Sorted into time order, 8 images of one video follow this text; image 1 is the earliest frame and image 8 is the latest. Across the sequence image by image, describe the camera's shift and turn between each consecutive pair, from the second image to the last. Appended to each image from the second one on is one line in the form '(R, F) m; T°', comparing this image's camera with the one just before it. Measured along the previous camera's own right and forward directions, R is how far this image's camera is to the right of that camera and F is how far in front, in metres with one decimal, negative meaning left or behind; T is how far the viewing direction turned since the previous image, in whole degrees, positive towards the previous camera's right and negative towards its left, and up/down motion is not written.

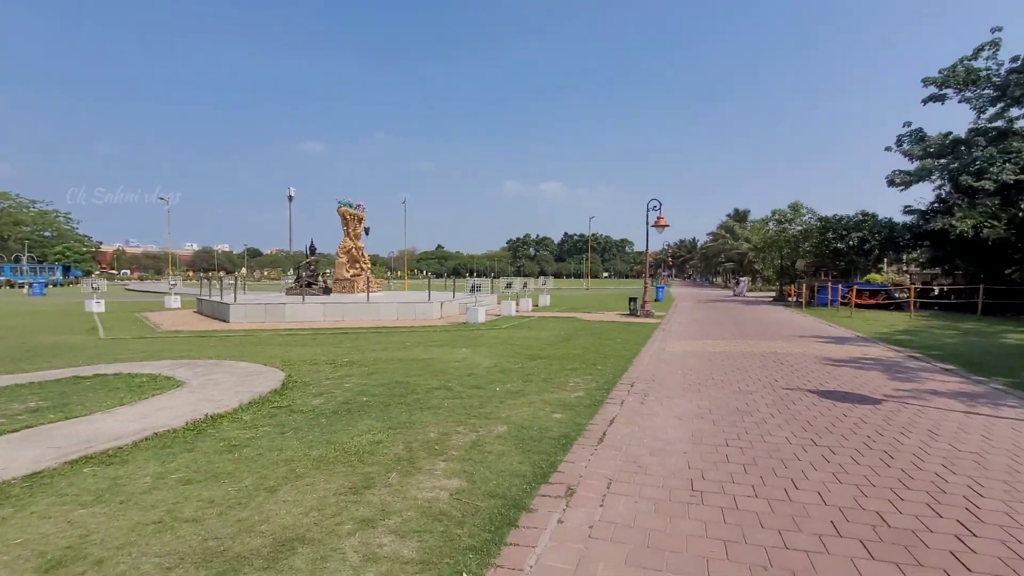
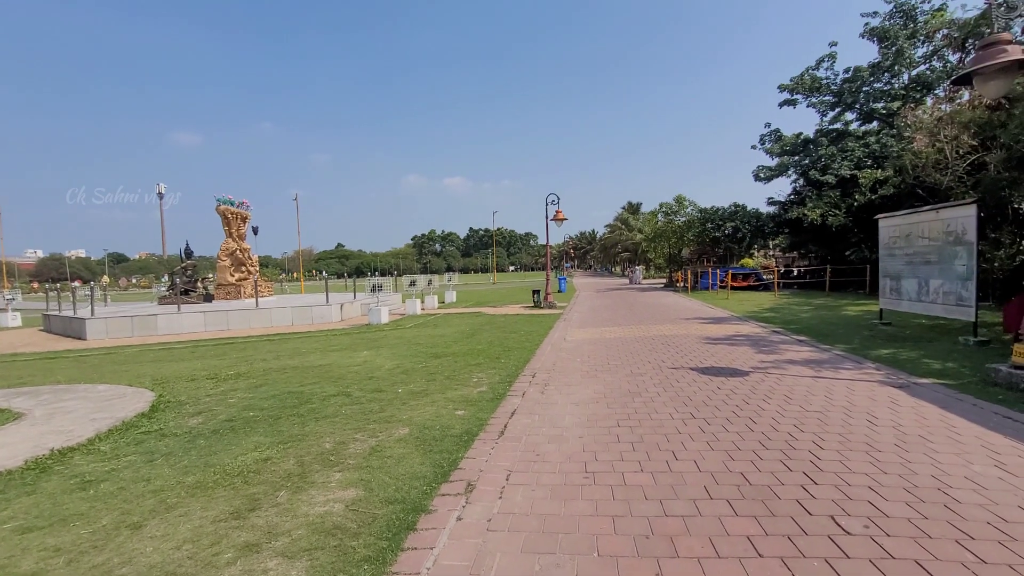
(+0.1, 0.0) m; +11°
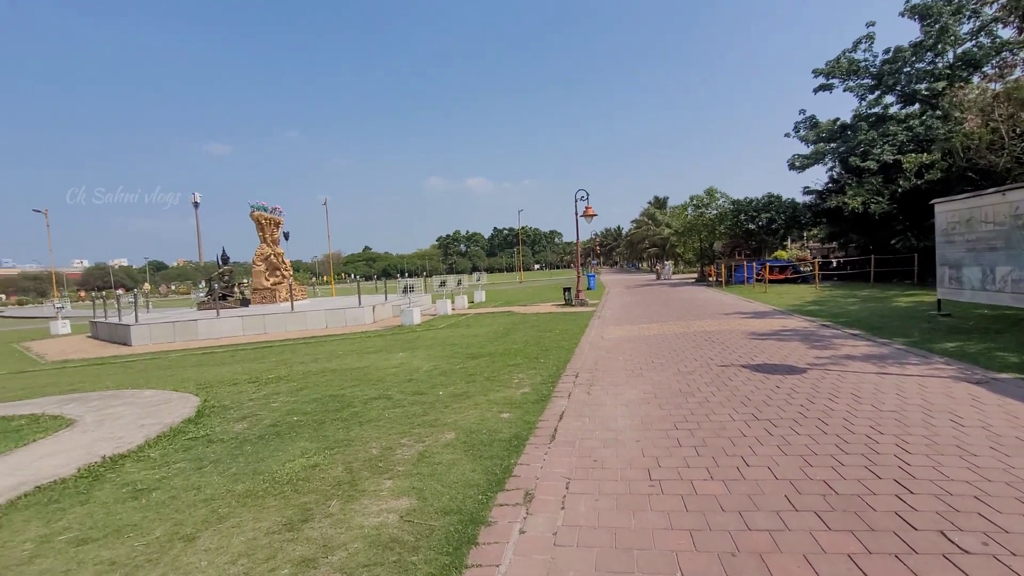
(-0.2, +0.2) m; -3°
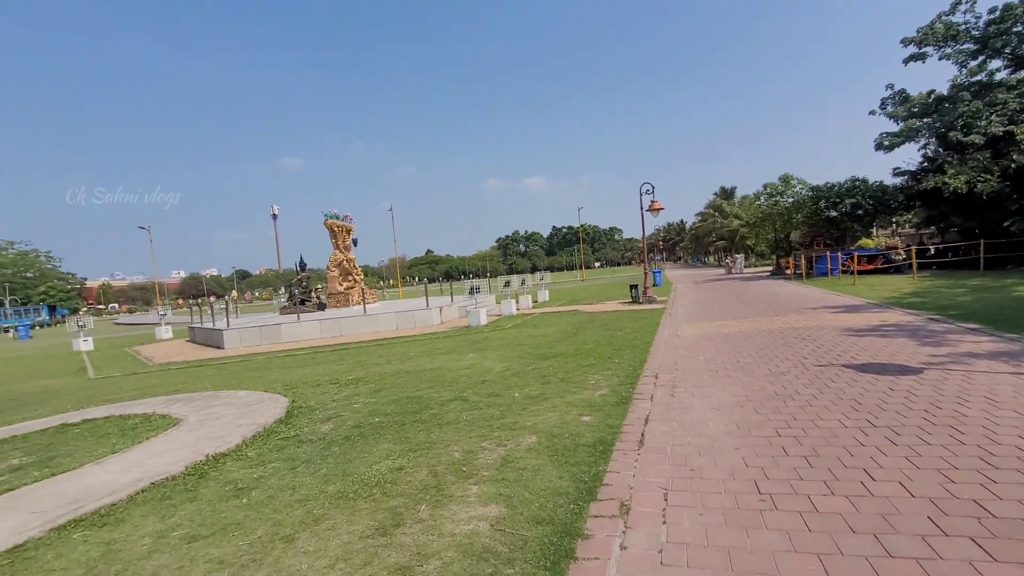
(-0.2, +0.1) m; -7°
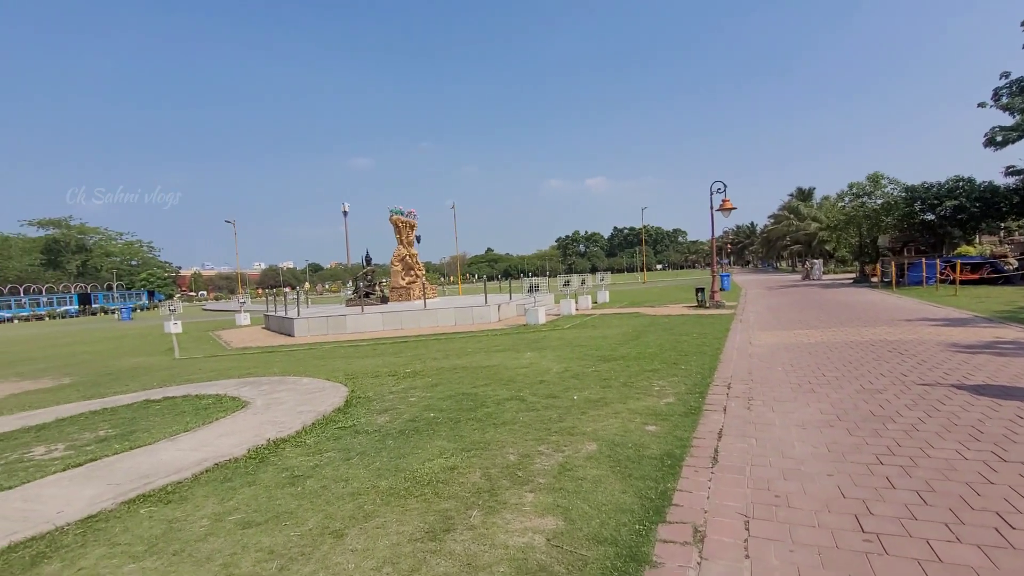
(0.0, +0.2) m; -7°
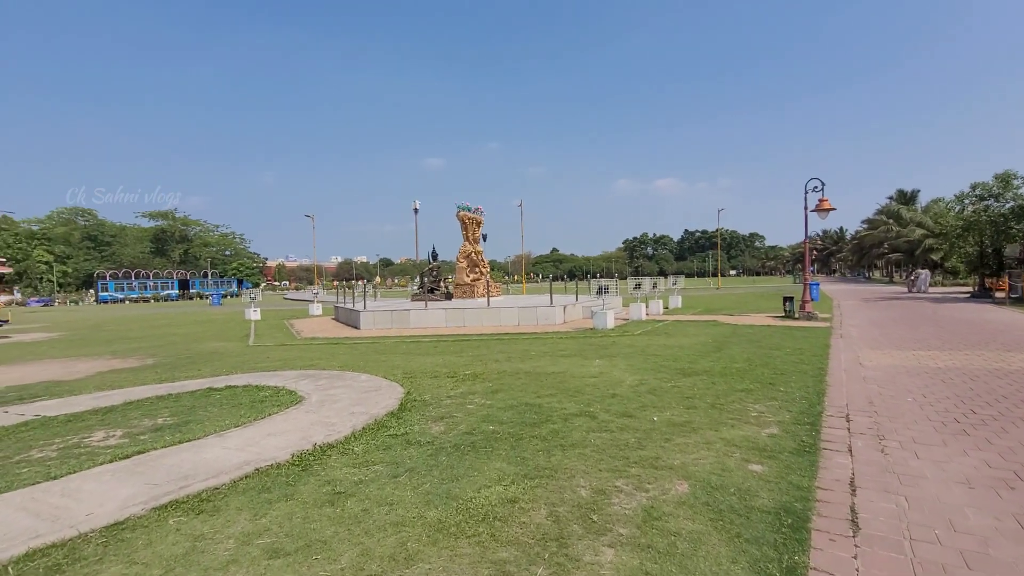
(-0.1, +0.6) m; -8°
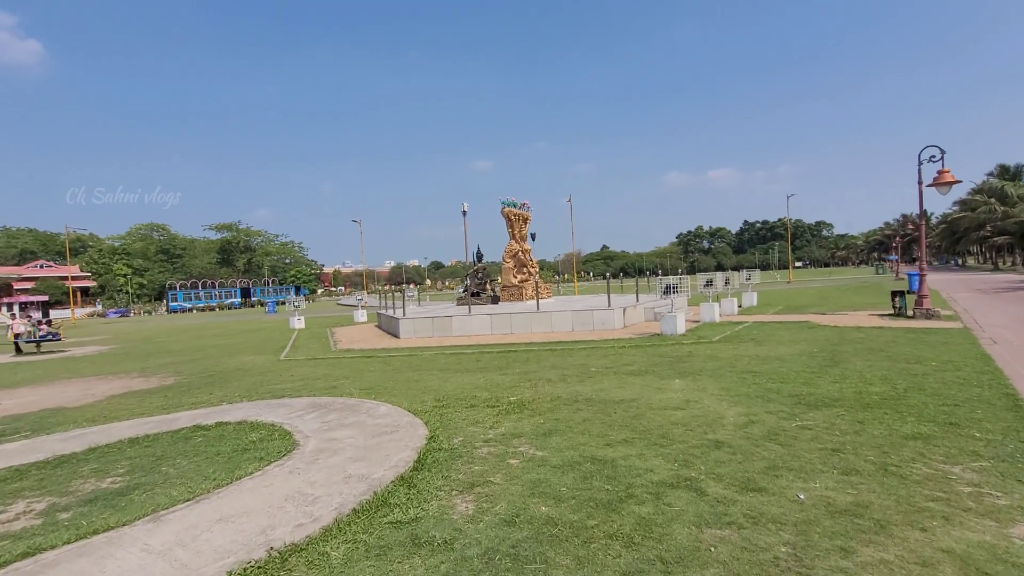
(0.0, +1.7) m; -6°
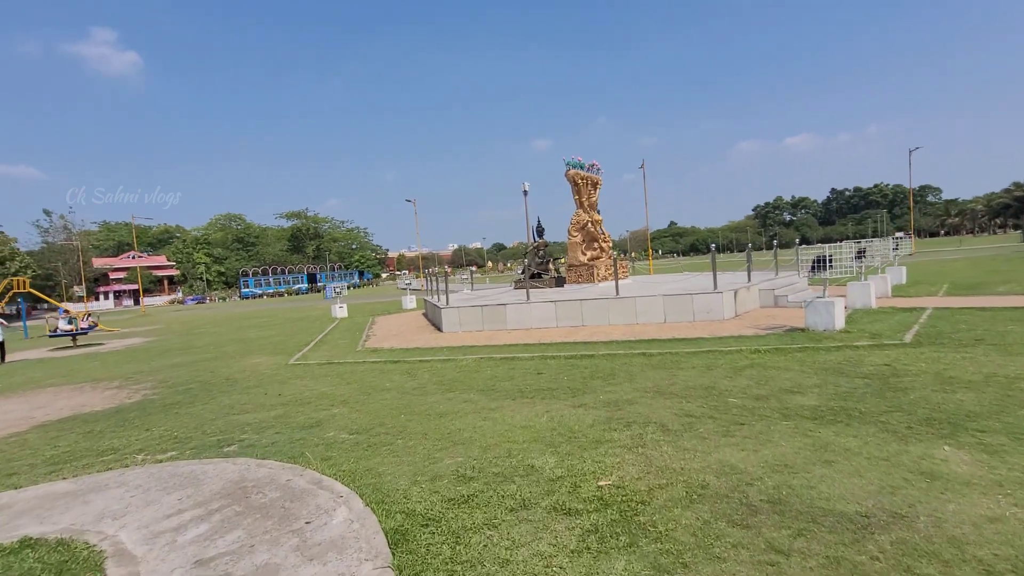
(-0.2, +3.3) m; -7°
